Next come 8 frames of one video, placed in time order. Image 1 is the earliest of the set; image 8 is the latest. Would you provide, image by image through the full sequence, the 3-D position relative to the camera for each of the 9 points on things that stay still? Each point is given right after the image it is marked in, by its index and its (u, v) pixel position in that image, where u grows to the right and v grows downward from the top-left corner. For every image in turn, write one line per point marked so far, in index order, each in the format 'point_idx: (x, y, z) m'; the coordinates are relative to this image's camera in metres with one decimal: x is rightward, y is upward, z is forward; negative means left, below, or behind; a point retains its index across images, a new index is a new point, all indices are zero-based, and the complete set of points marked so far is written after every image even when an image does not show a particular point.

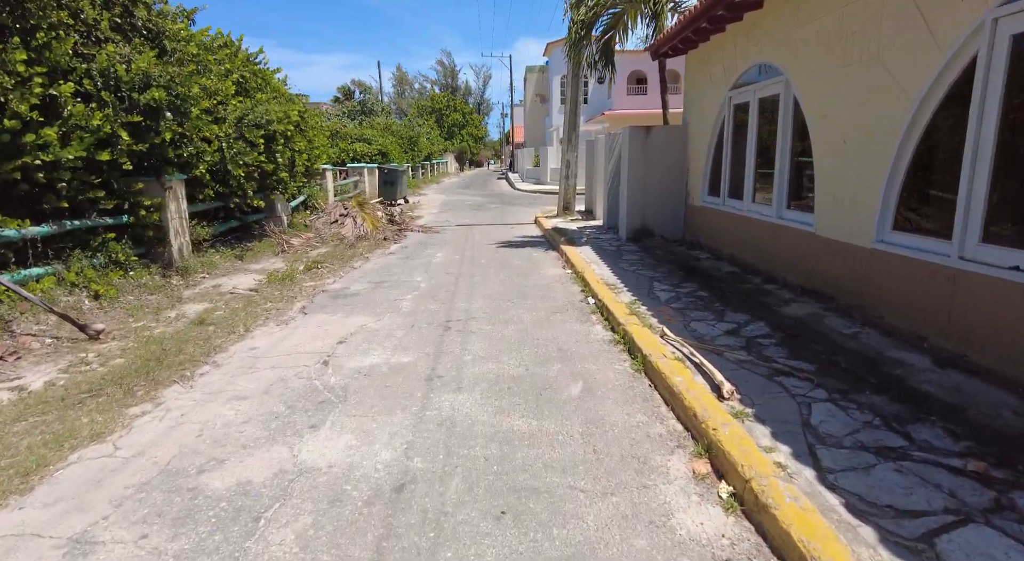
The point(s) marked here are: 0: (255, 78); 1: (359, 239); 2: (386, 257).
0: (-4.9, +3.9, +11.5) m
1: (-3.3, +0.8, +12.9) m
2: (-2.2, +0.4, +10.4) m
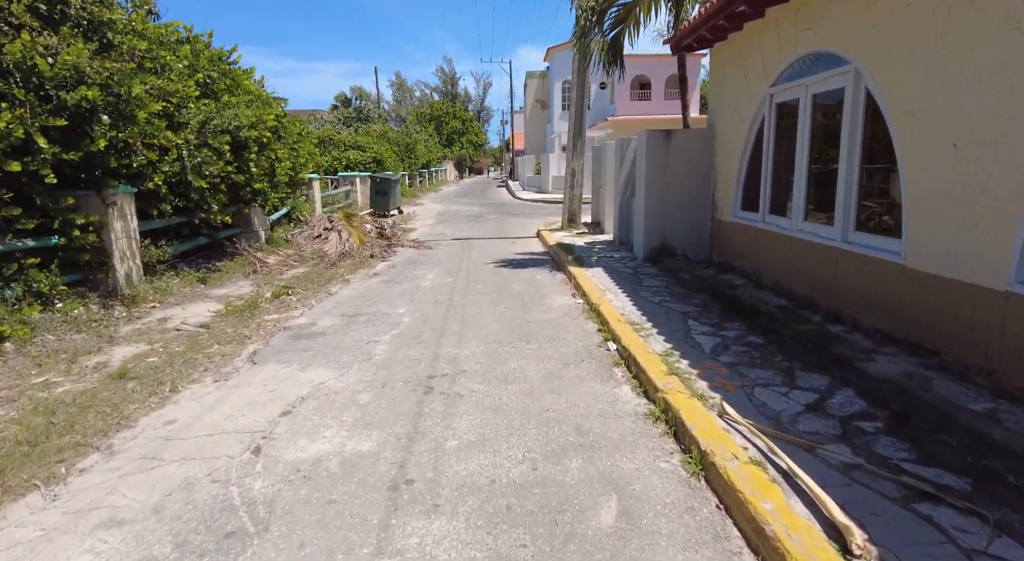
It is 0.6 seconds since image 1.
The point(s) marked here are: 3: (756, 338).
0: (-4.9, +3.5, +10.3) m
1: (-3.3, +0.4, +11.6) m
2: (-2.2, 0.0, +9.1) m
3: (+1.9, -0.5, +4.7) m
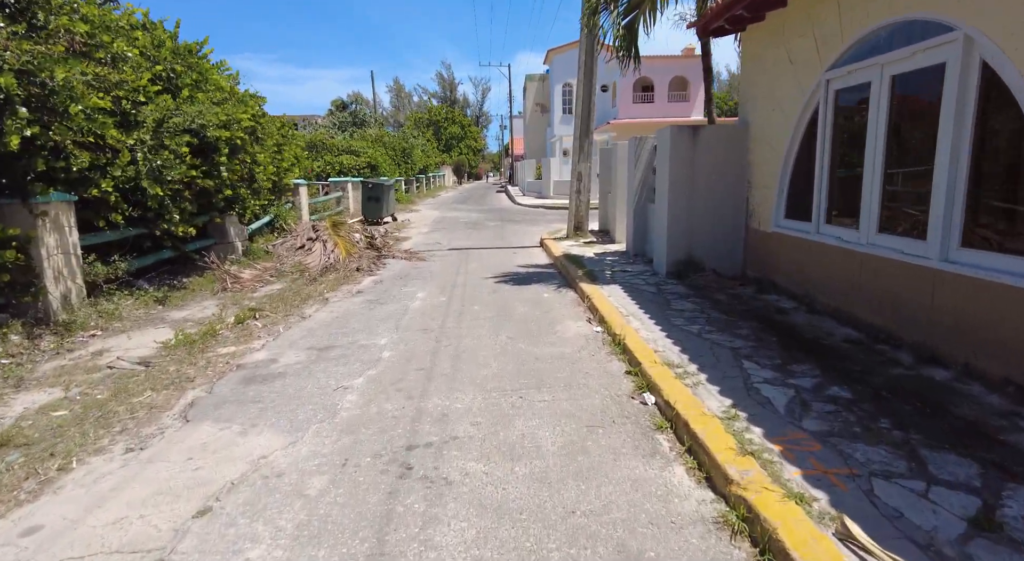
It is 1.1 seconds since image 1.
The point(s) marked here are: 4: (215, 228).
0: (-4.9, +3.2, +9.2) m
1: (-3.3, +0.1, +10.5) m
2: (-2.1, -0.3, +8.0) m
3: (+1.9, -0.7, +3.5) m
4: (-5.6, +1.0, +11.3) m
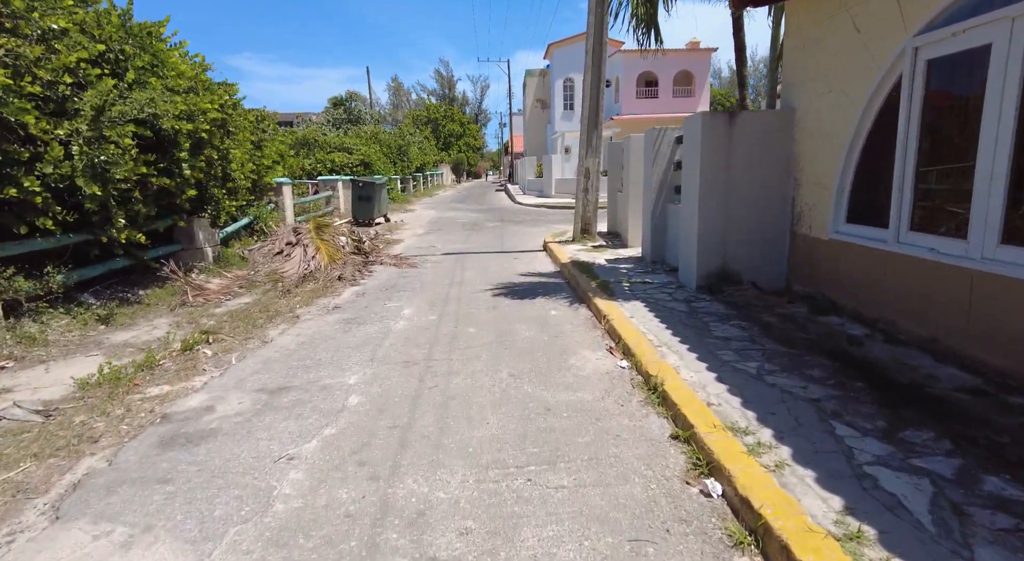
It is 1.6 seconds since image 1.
0: (-4.9, +3.0, +8.1) m
1: (-3.3, 0.0, +9.3) m
2: (-2.1, -0.4, +6.8) m
3: (+2.0, -0.8, +2.4) m
4: (-5.6, +0.8, +10.1) m
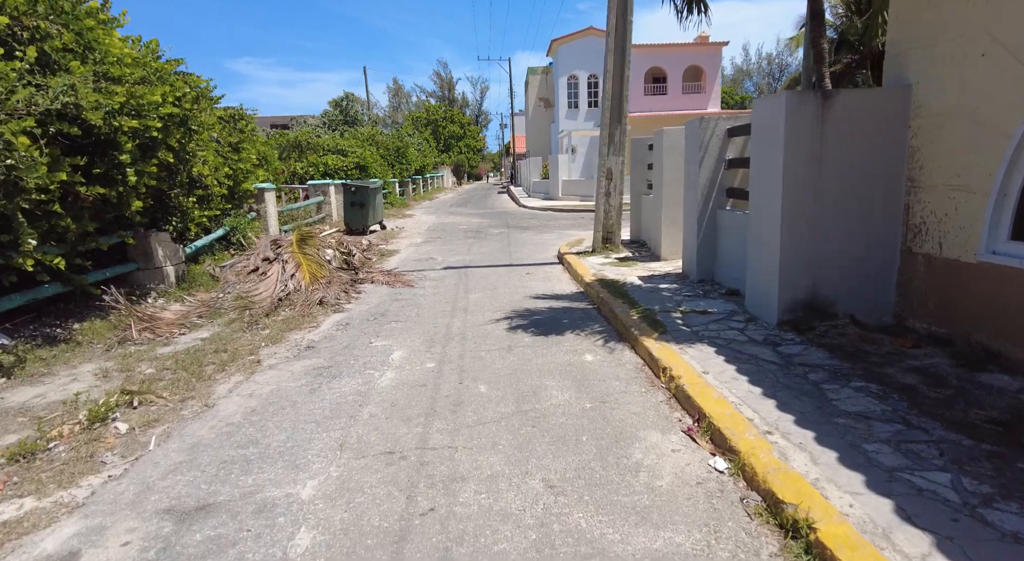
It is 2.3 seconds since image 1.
0: (-4.8, +2.7, +6.5) m
1: (-3.1, -0.4, +7.8) m
2: (-1.9, -0.7, +5.3) m
3: (+2.1, -1.1, +0.8) m
4: (-5.4, +0.4, +8.6) m
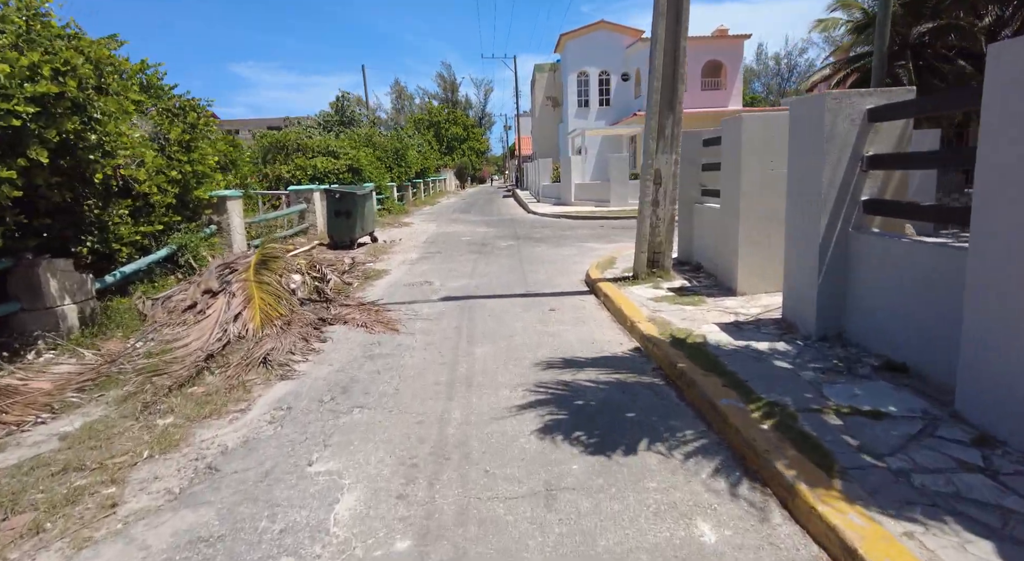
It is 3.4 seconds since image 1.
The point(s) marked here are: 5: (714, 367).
0: (-4.6, +2.2, +4.2) m
1: (-2.8, -0.8, +5.4) m
2: (-1.7, -1.2, +2.9) m
3: (+2.3, -1.5, -1.6) m
4: (-5.2, 0.0, +6.2) m
5: (+1.5, -0.6, +4.4) m
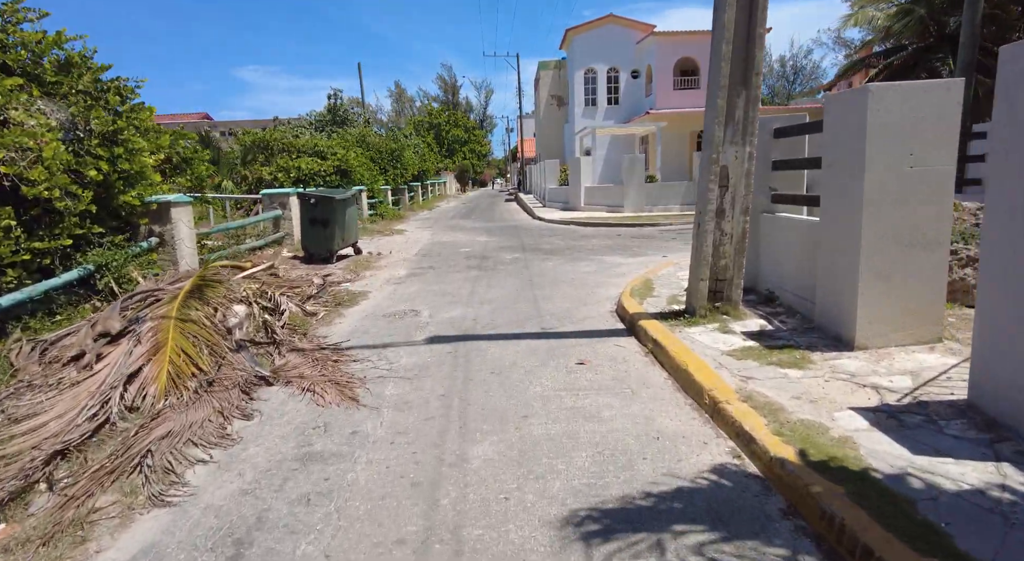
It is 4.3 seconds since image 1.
0: (-4.5, +1.9, +2.1) m
1: (-2.7, -1.2, +3.3) m
2: (-1.6, -1.5, +0.8) m
3: (+2.4, -1.8, -3.7) m
4: (-5.1, -0.4, +4.1) m
5: (+1.6, -1.0, +2.2) m
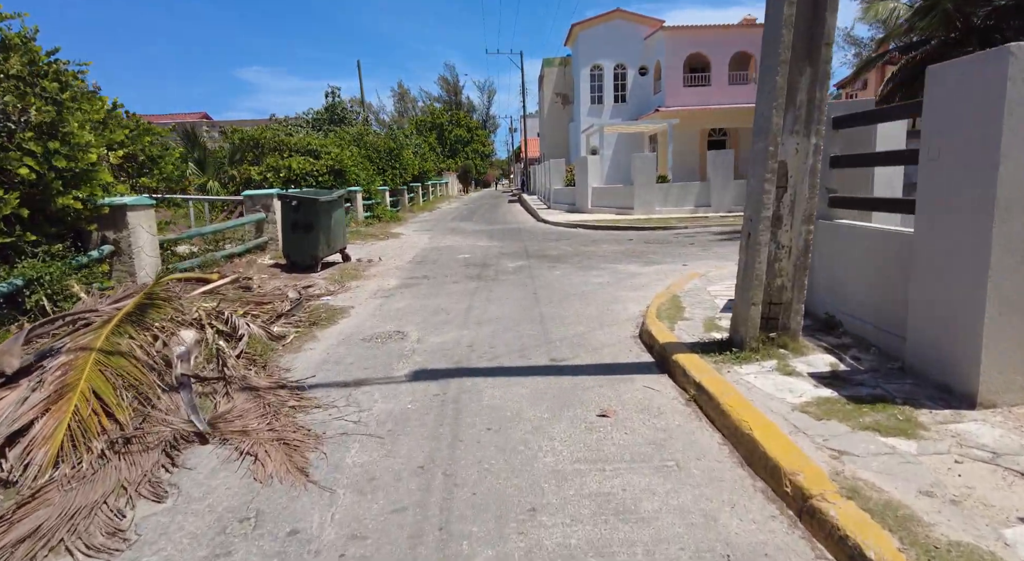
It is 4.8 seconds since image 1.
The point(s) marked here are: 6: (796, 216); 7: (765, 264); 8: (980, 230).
0: (-4.4, +1.7, +0.9) m
1: (-2.7, -1.4, +2.1) m
2: (-1.6, -1.7, -0.4) m
3: (+2.4, -2.0, -4.9) m
4: (-5.0, -0.6, +3.0) m
5: (+1.6, -1.1, +1.0) m
6: (+2.1, +0.5, +4.5) m
7: (+1.9, +0.1, +4.6) m
8: (+2.5, +0.2, +3.0) m
